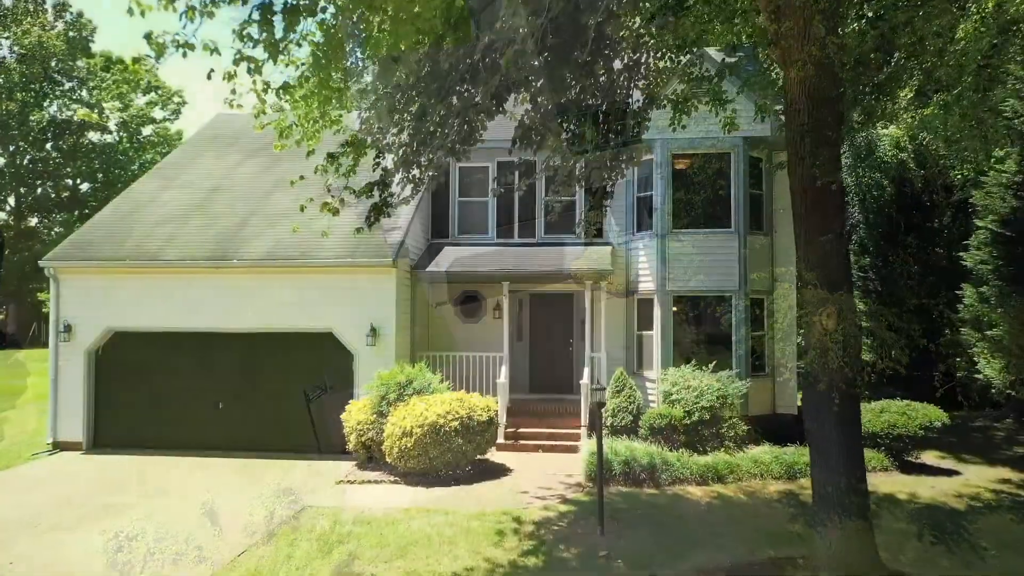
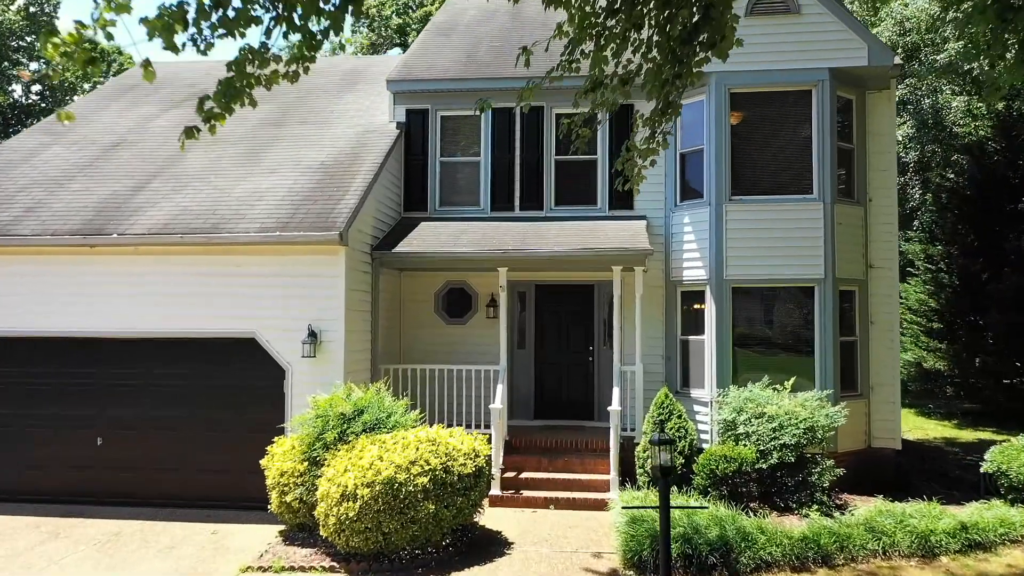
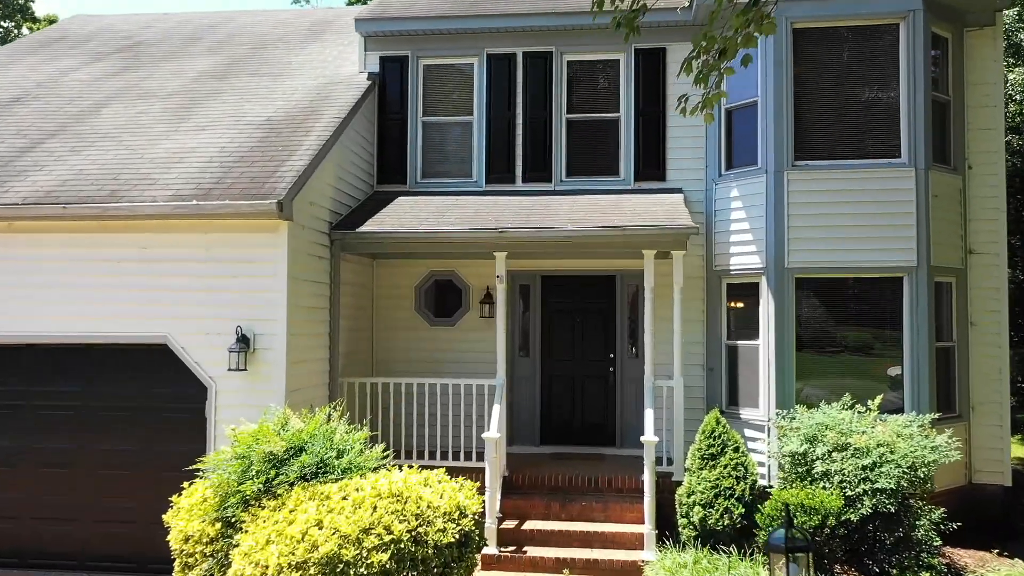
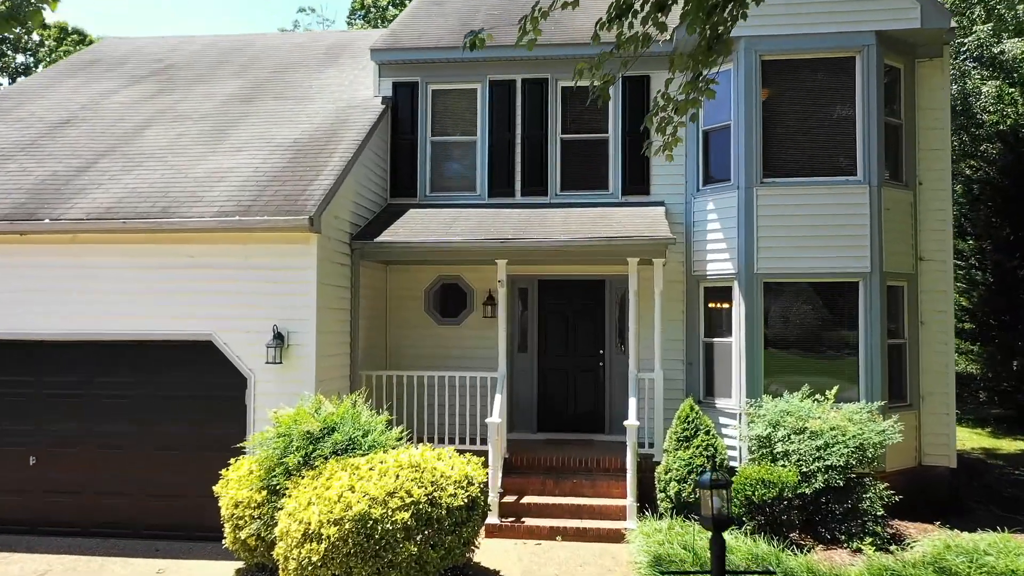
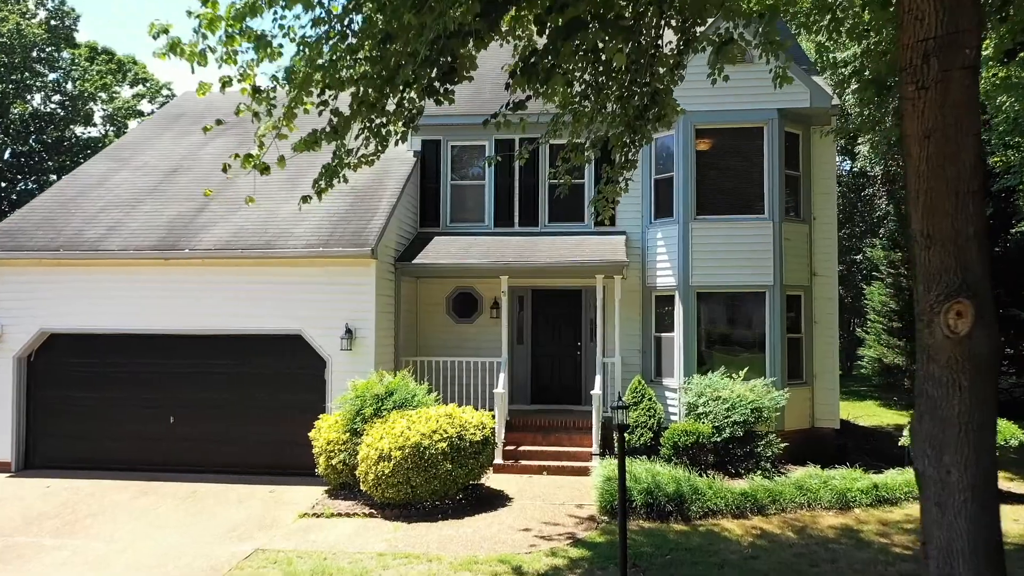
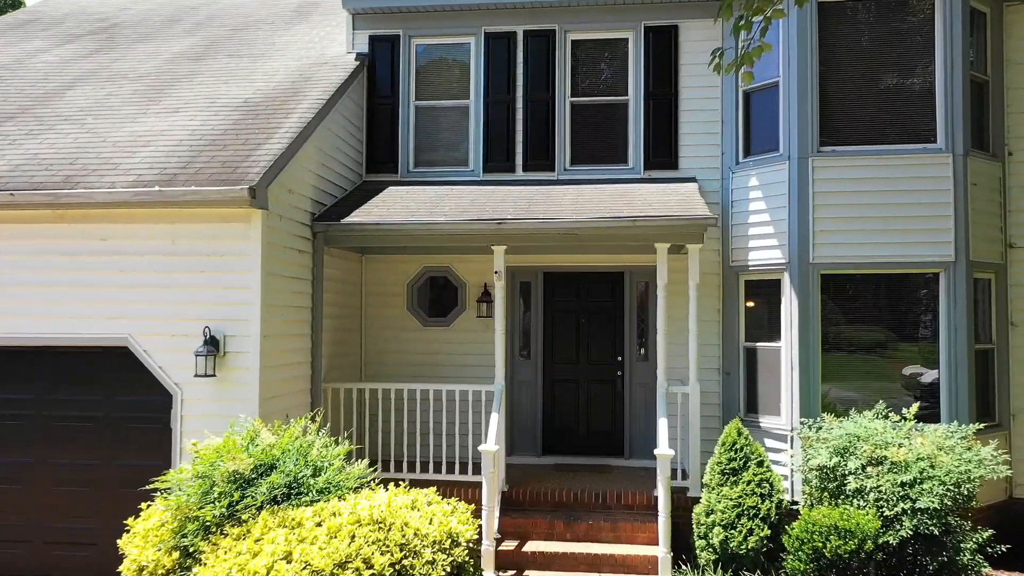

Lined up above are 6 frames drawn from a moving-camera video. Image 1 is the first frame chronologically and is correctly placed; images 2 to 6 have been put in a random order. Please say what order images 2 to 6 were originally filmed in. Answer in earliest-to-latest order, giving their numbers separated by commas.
5, 2, 4, 3, 6
